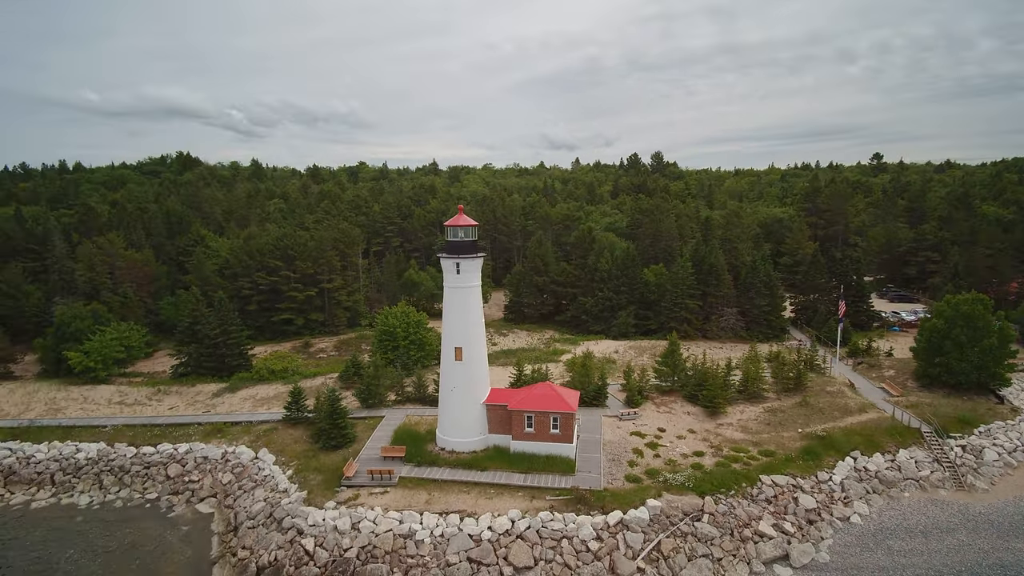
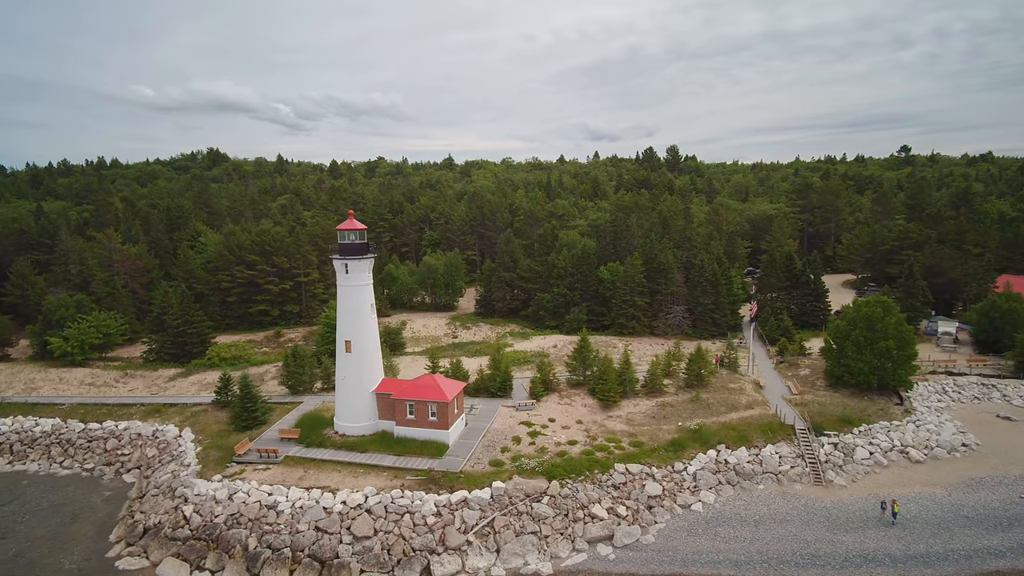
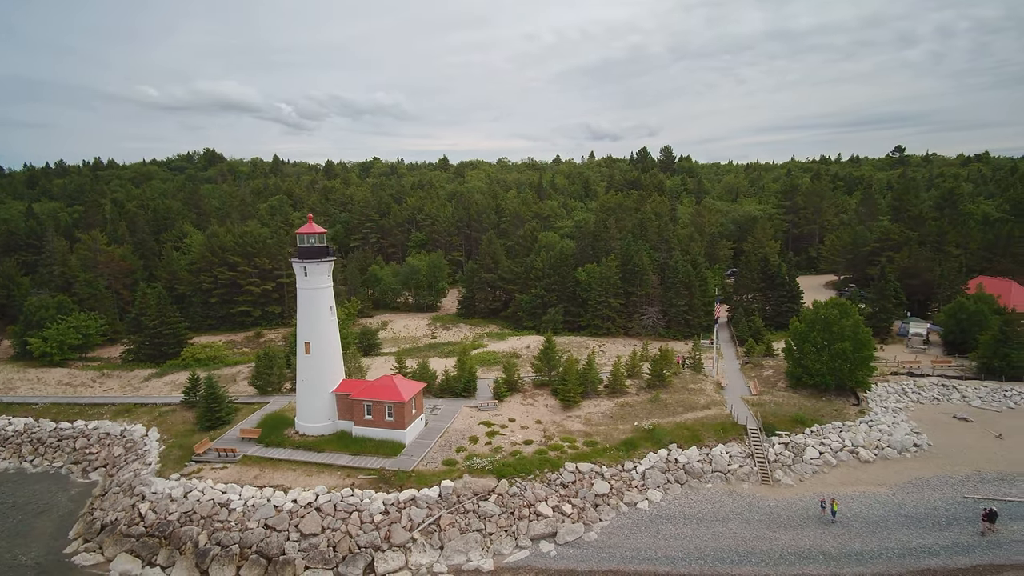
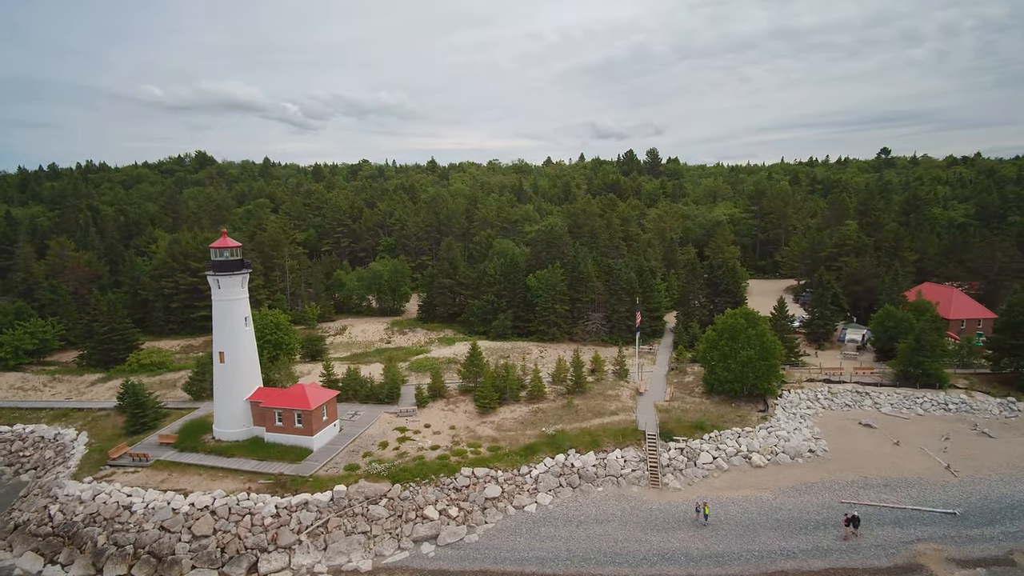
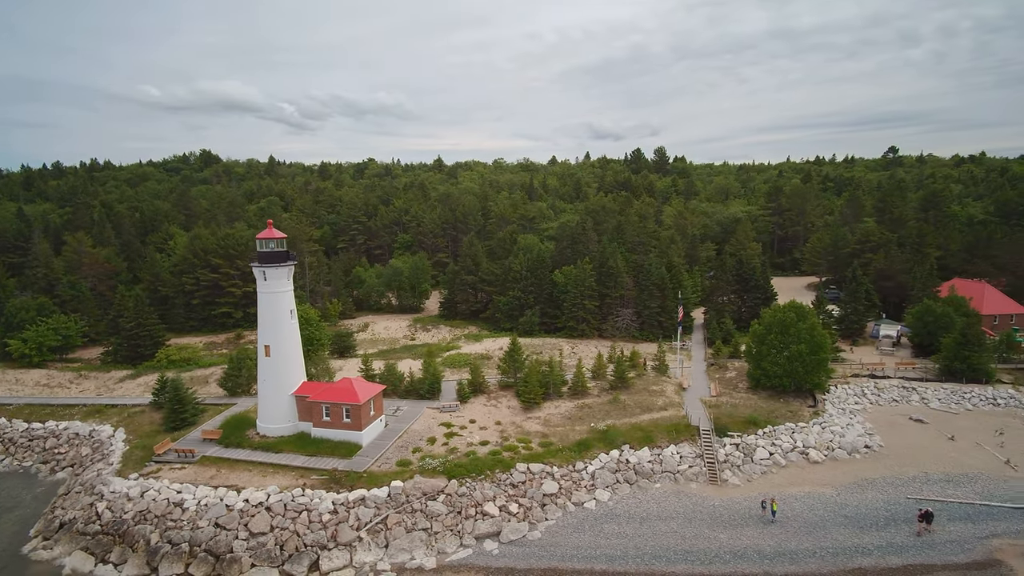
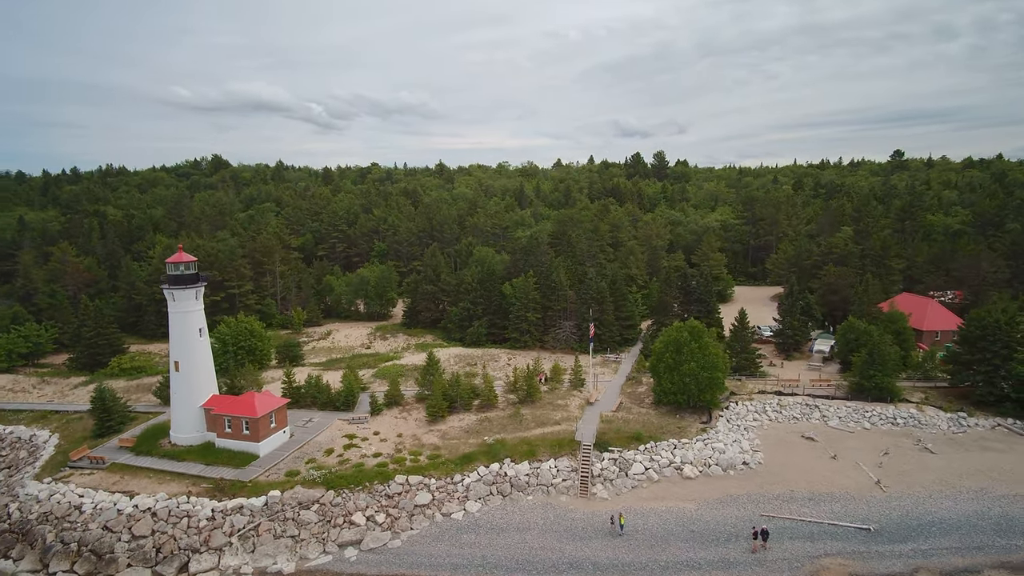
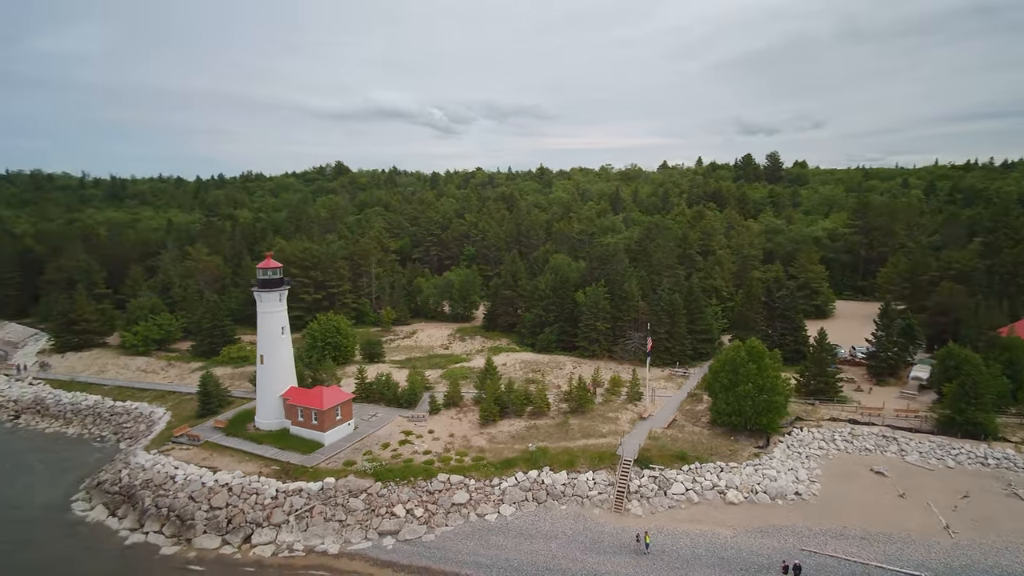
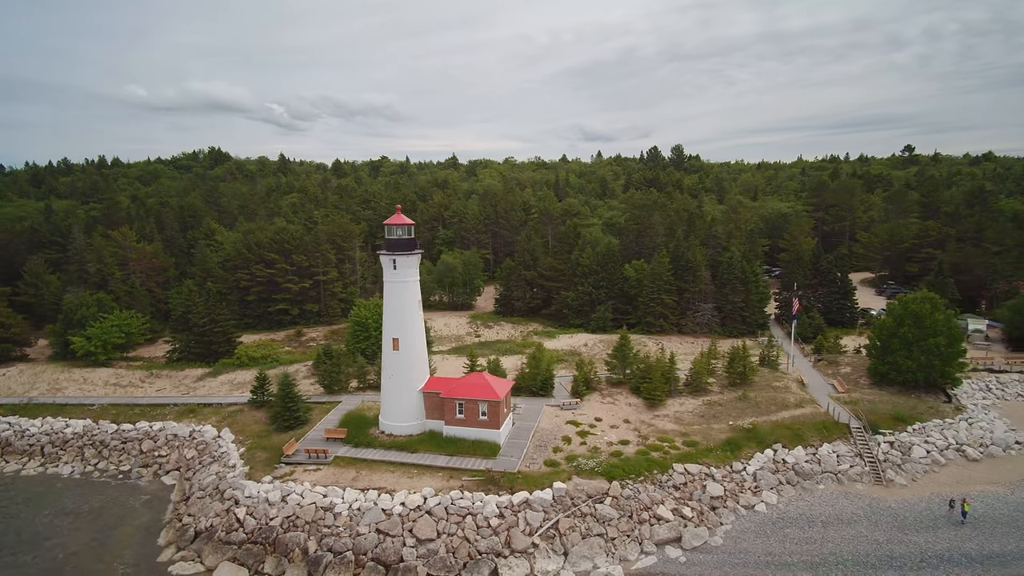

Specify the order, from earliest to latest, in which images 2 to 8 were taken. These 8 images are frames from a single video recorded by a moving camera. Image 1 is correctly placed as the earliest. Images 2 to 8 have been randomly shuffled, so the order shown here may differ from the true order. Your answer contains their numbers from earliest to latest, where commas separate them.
8, 2, 3, 5, 4, 6, 7
